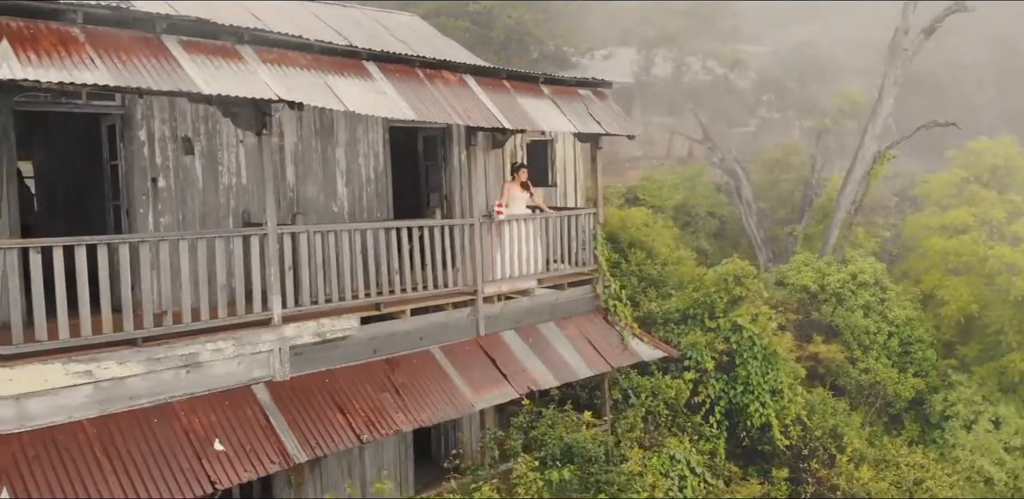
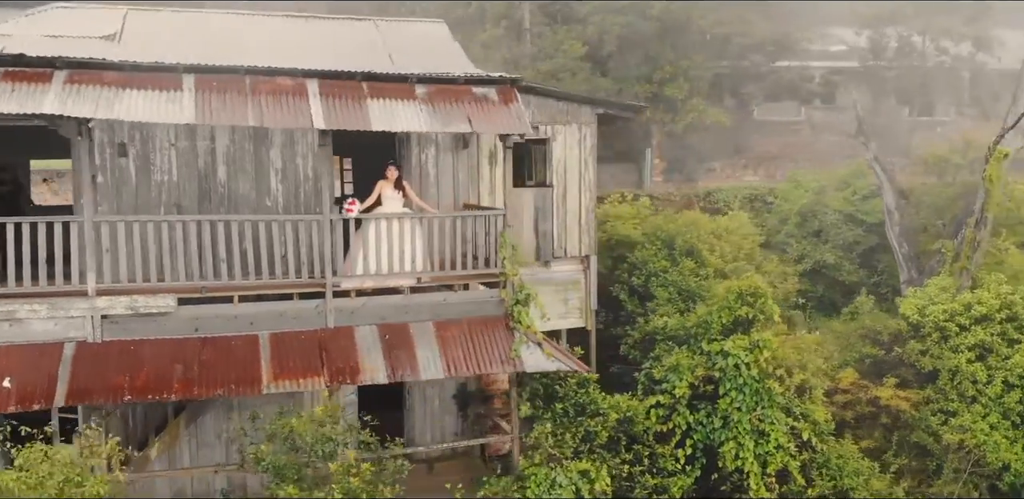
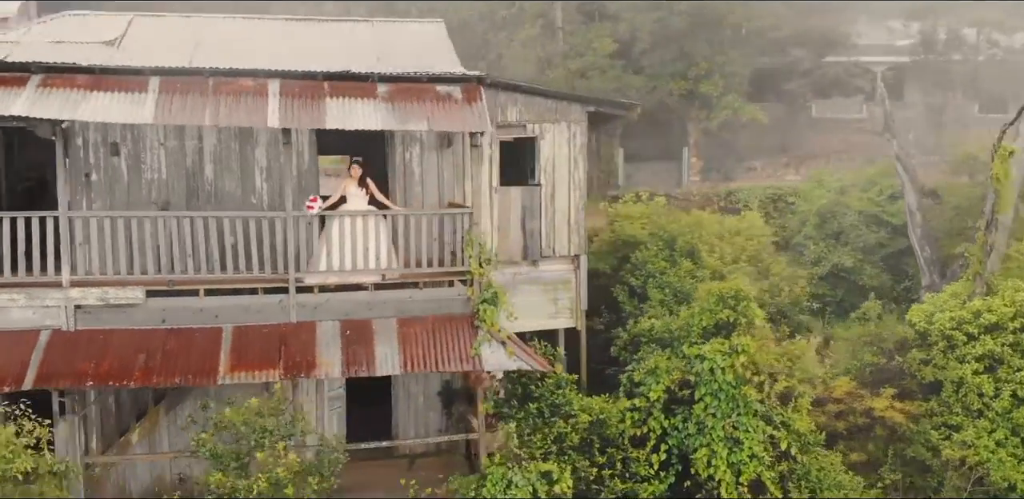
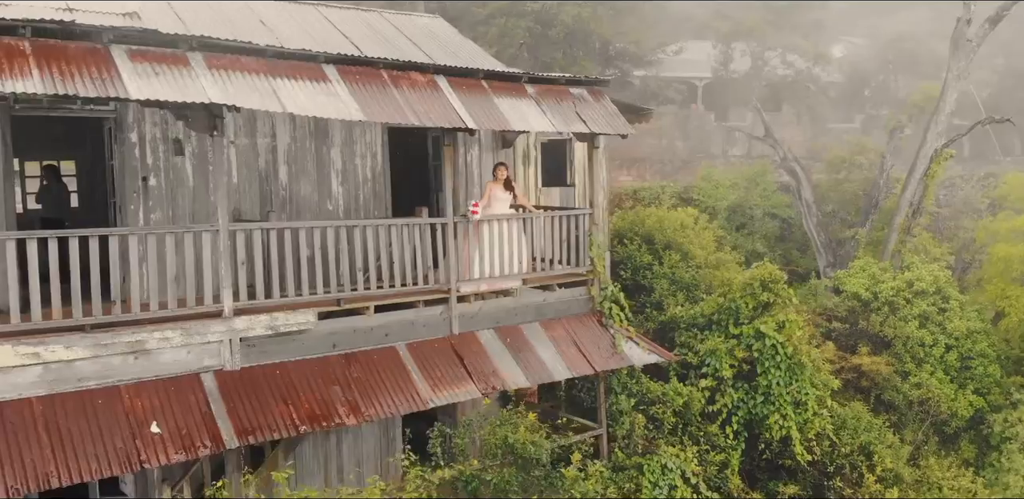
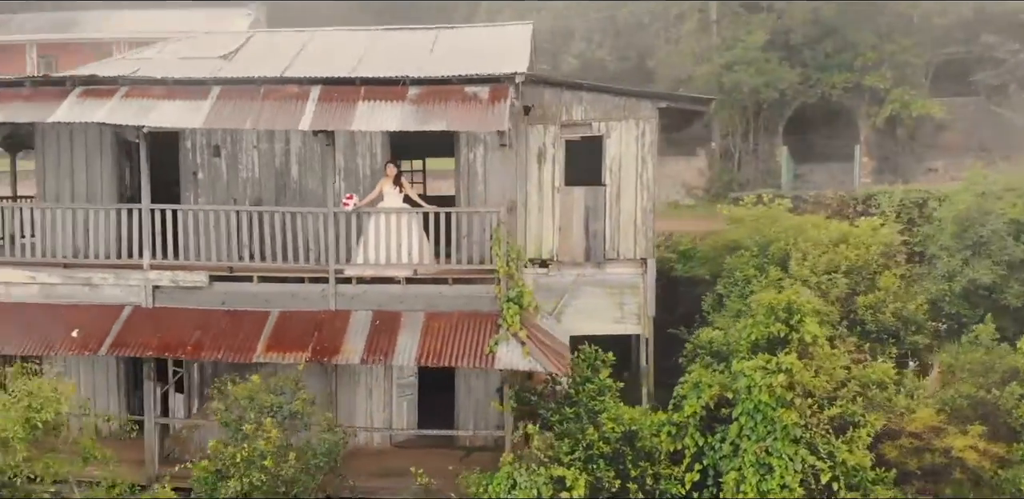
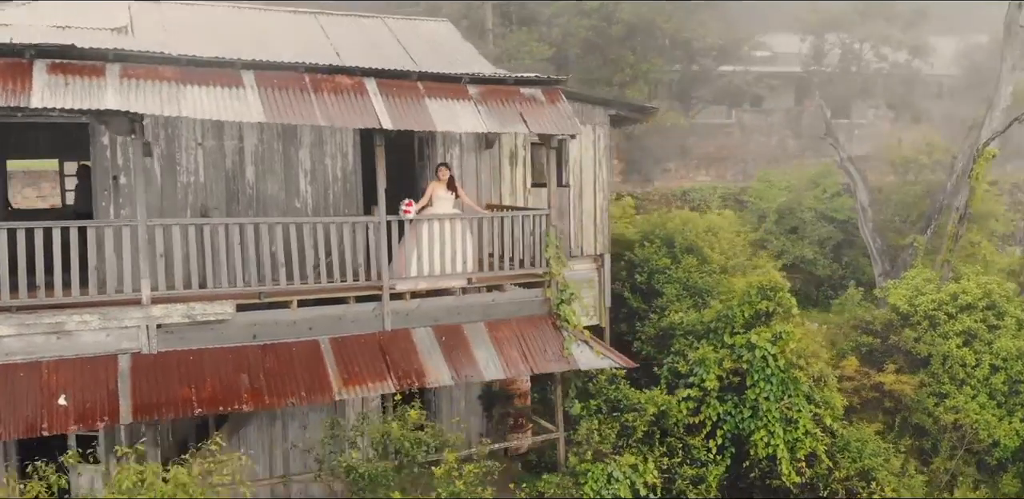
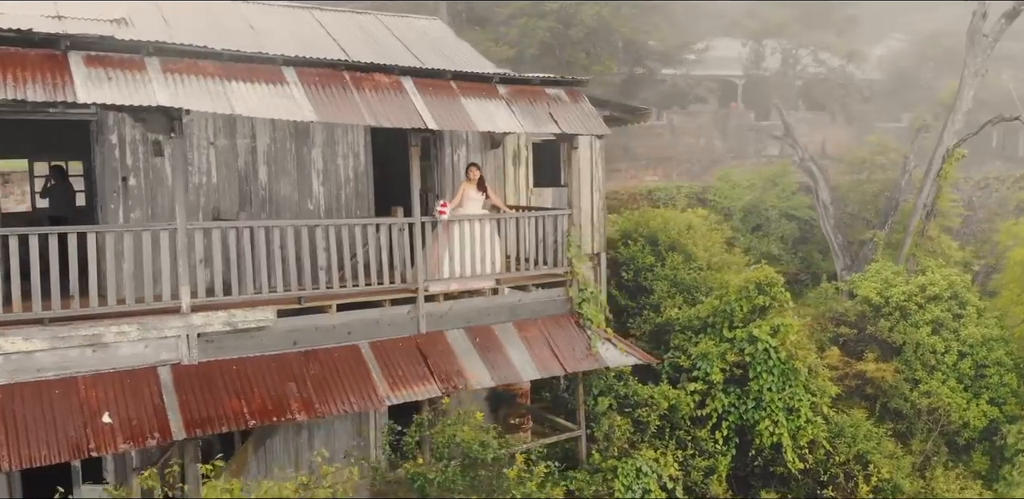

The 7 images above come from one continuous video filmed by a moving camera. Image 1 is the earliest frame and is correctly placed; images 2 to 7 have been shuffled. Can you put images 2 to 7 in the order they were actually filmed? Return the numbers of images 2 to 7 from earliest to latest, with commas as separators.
4, 7, 6, 2, 3, 5
